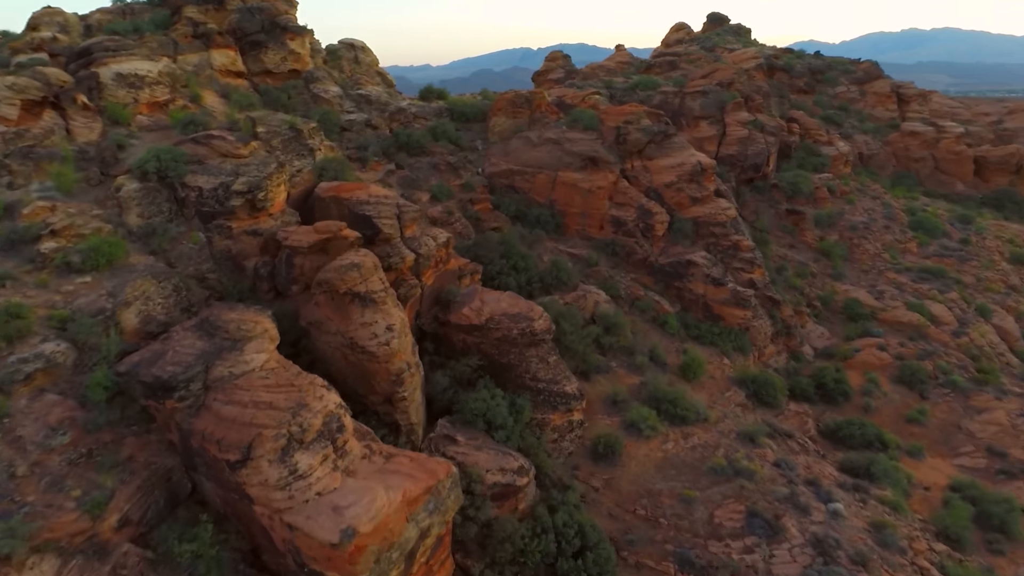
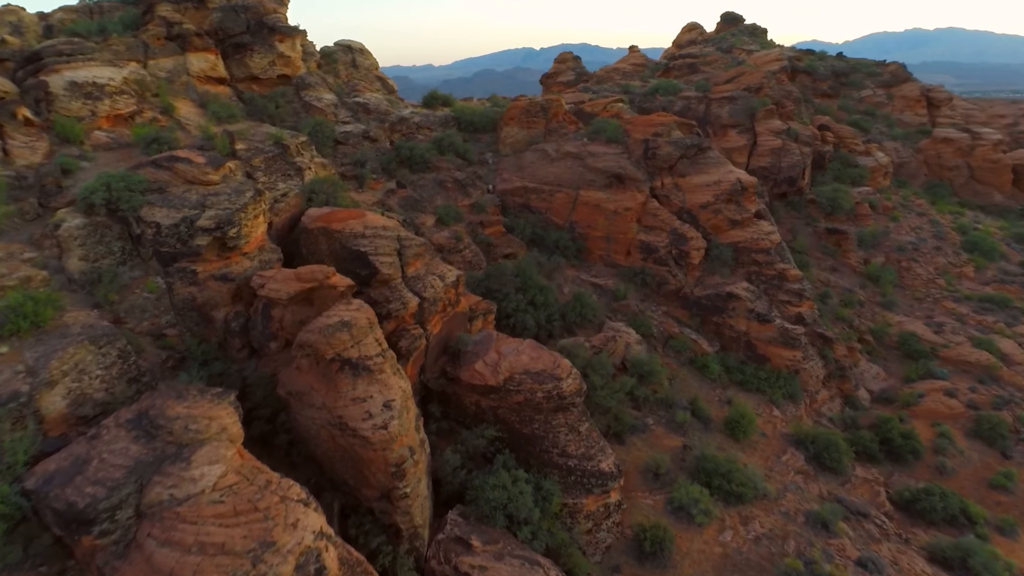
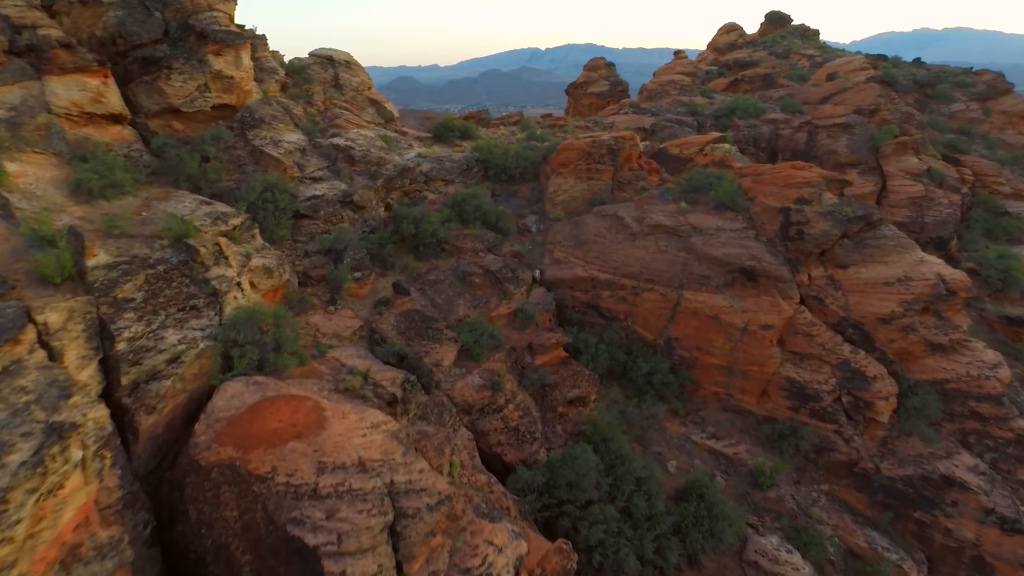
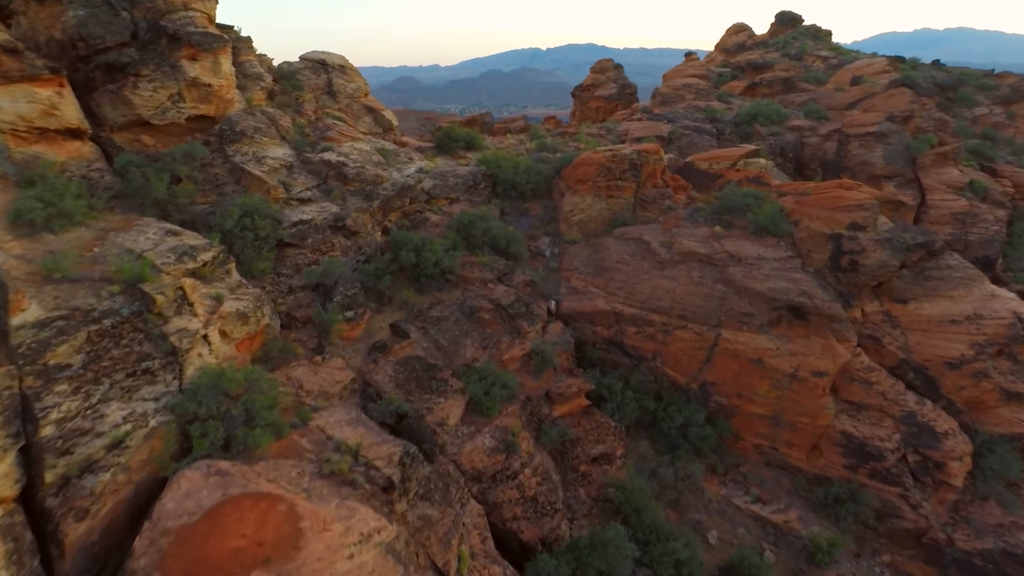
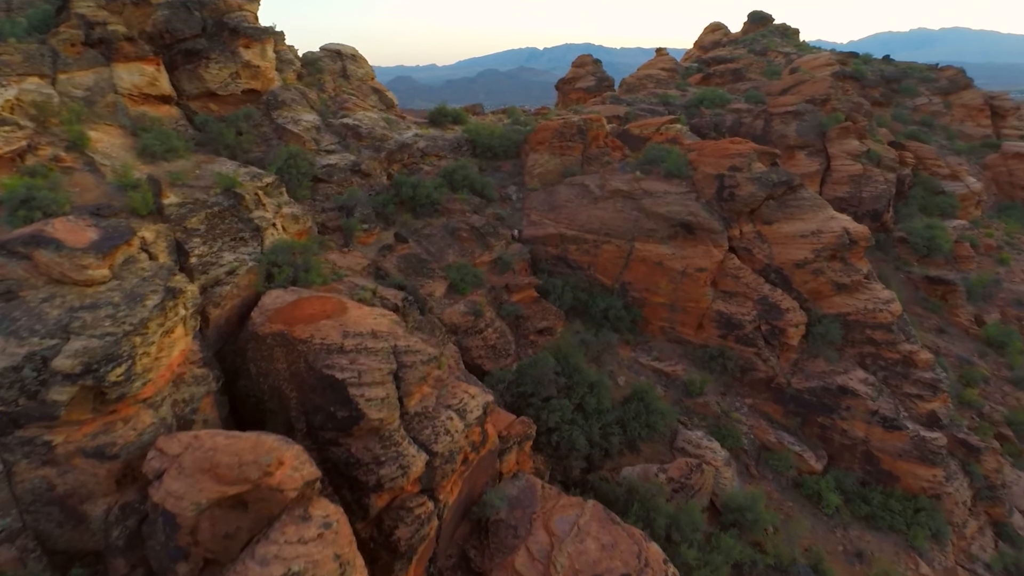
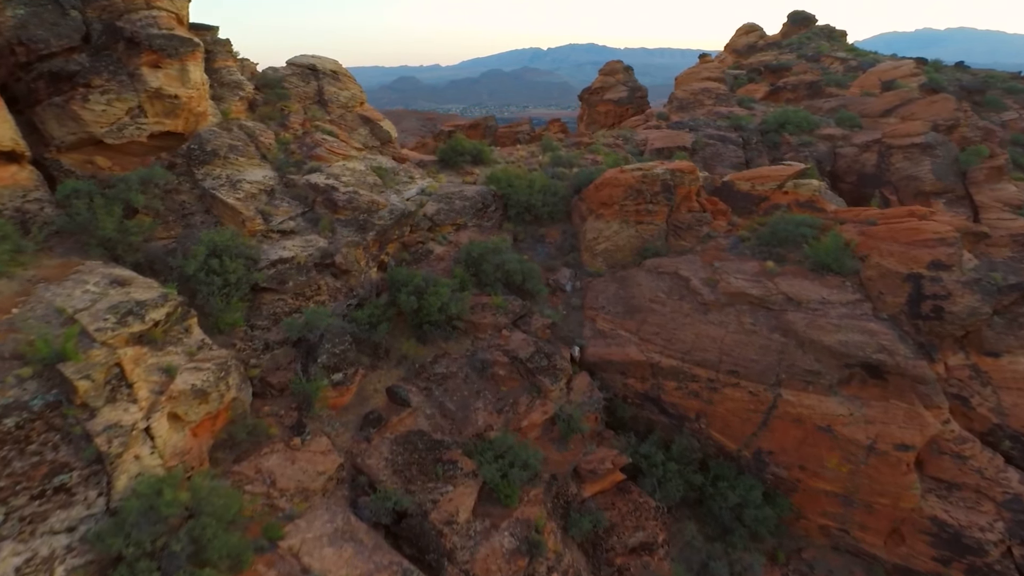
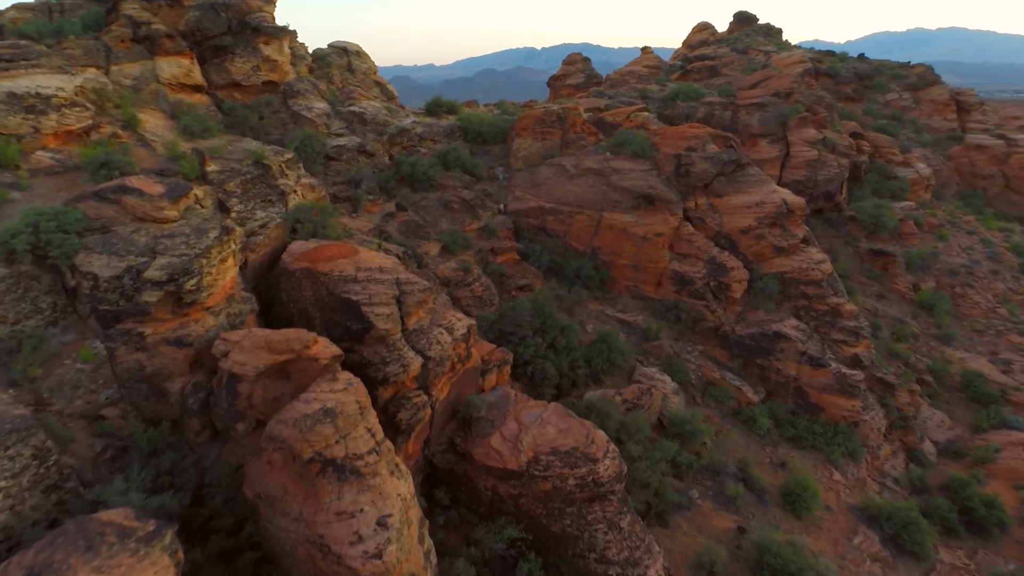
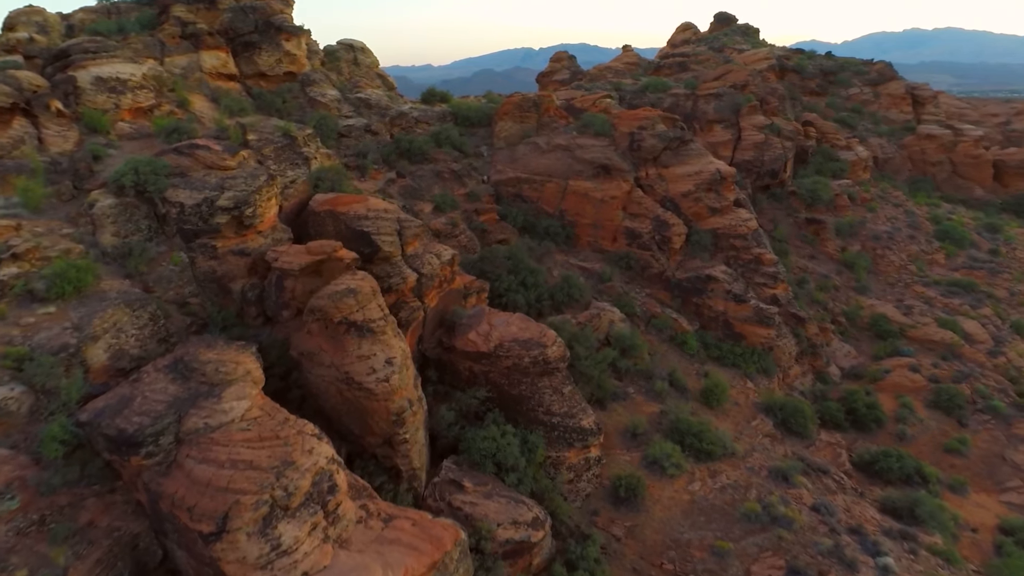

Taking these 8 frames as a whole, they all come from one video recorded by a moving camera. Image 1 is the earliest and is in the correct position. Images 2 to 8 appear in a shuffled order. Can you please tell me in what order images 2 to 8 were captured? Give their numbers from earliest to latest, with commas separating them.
8, 2, 7, 5, 3, 4, 6
